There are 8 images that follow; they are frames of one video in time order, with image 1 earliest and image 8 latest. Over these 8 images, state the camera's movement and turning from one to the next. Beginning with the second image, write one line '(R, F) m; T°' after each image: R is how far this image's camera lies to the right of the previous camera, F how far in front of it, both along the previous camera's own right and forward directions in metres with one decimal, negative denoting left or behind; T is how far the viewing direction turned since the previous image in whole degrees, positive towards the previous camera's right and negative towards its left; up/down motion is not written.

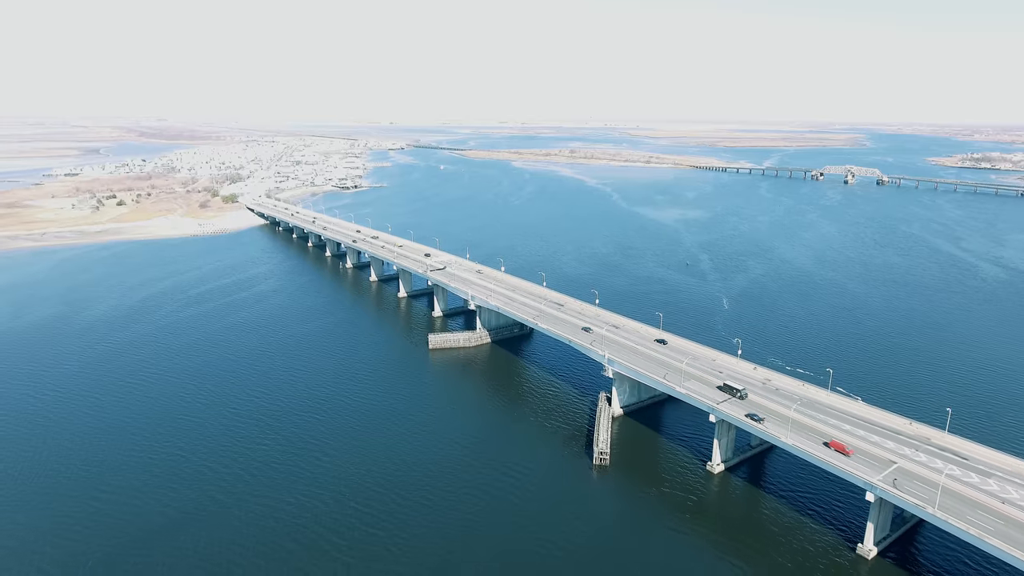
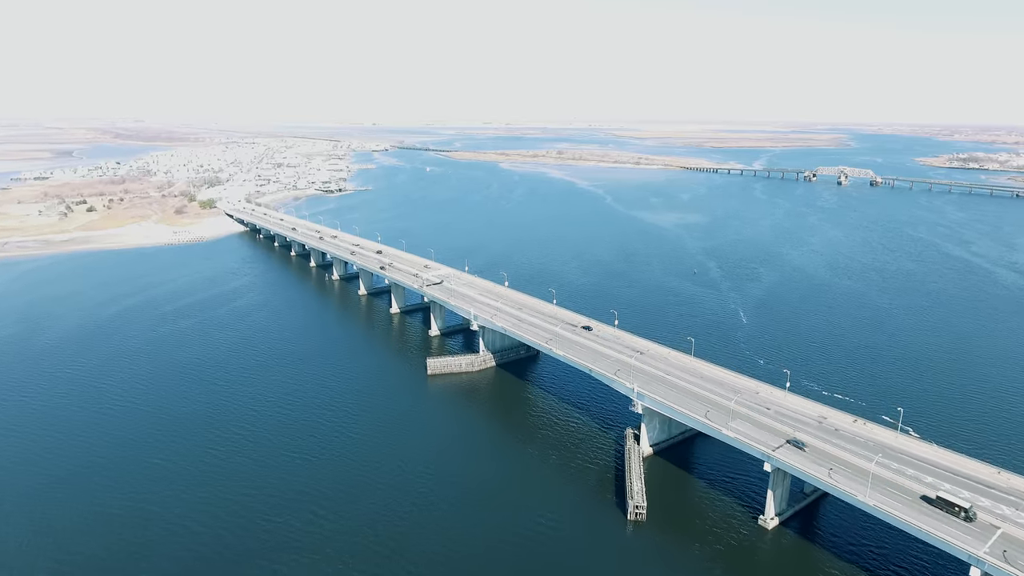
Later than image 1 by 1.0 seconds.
(-3.3, +10.0) m; +1°
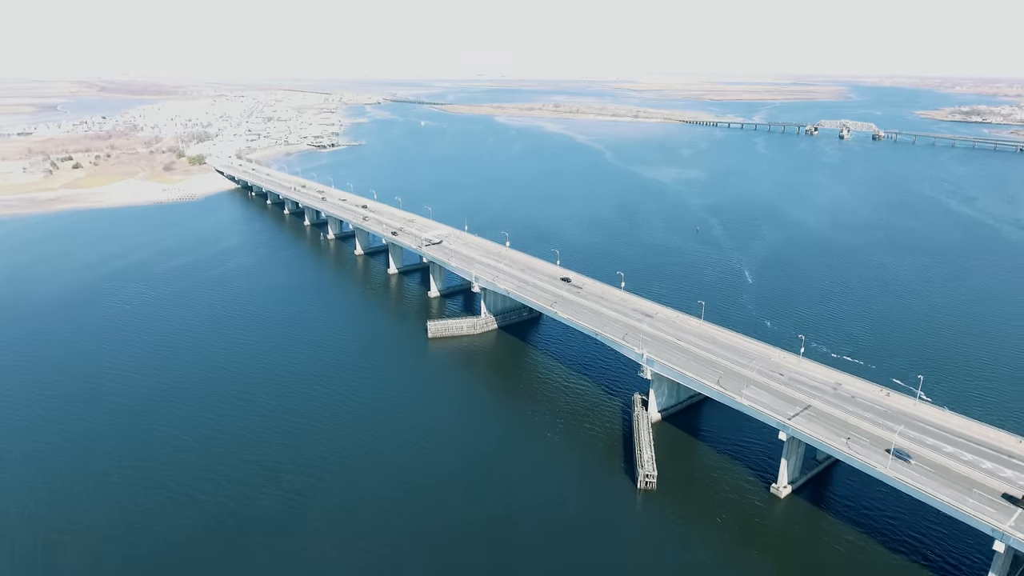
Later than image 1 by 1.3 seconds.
(-1.1, +2.8) m; 0°
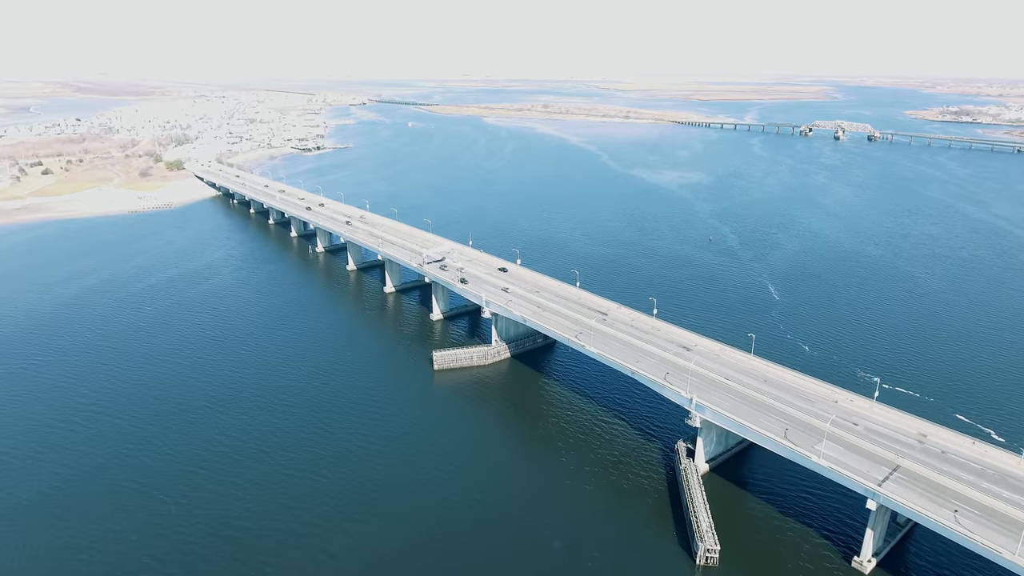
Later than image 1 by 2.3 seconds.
(-3.7, +9.5) m; +1°
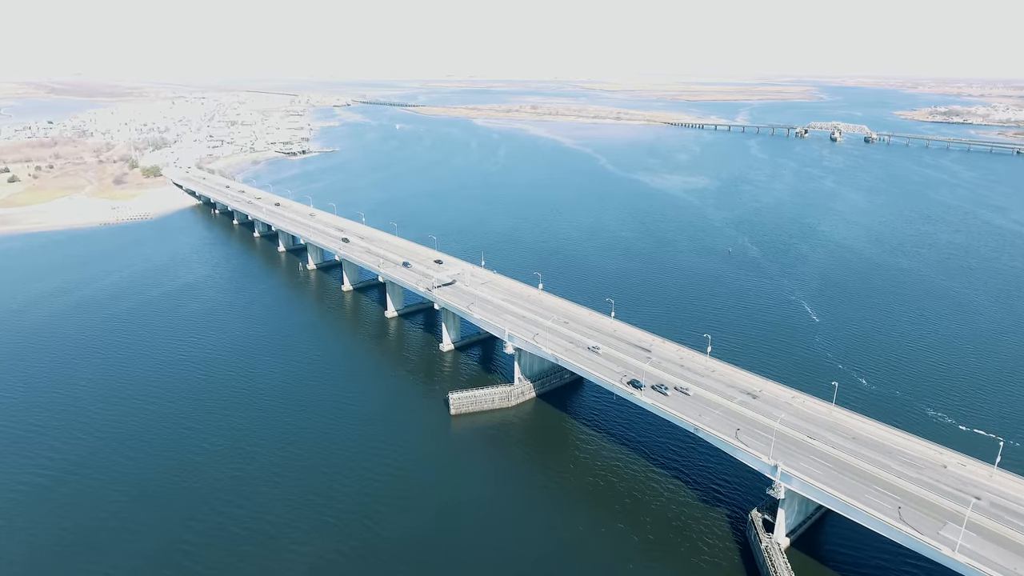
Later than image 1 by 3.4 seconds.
(-4.6, +10.2) m; +1°
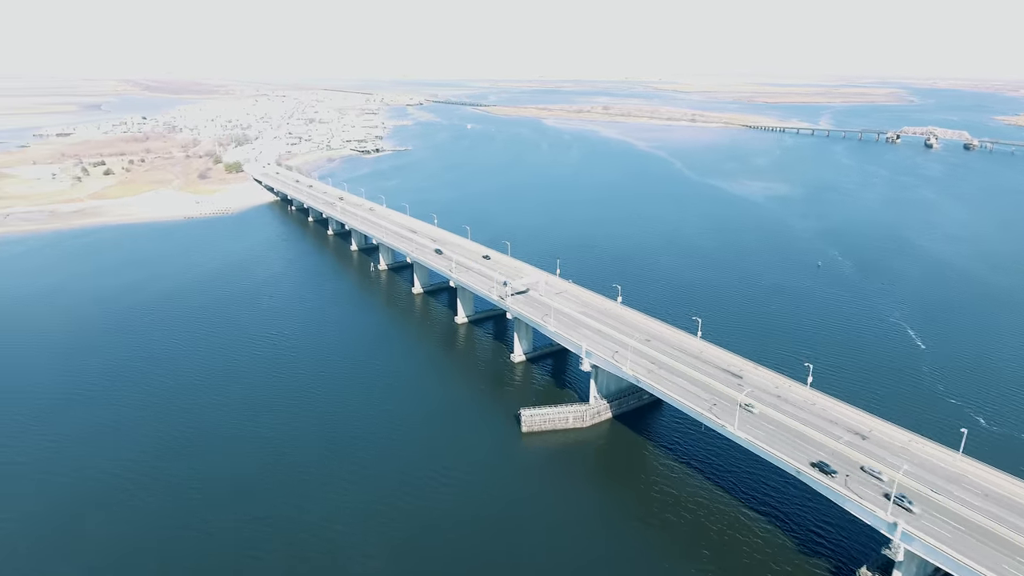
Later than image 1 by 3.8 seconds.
(-1.9, +3.5) m; -6°
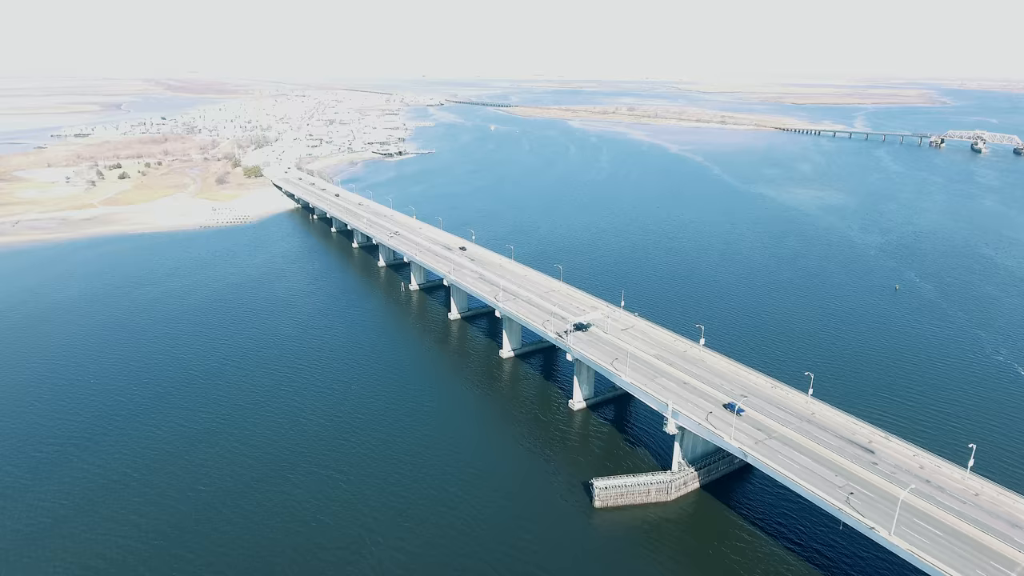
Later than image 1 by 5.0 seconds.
(-4.9, +11.3) m; -1°
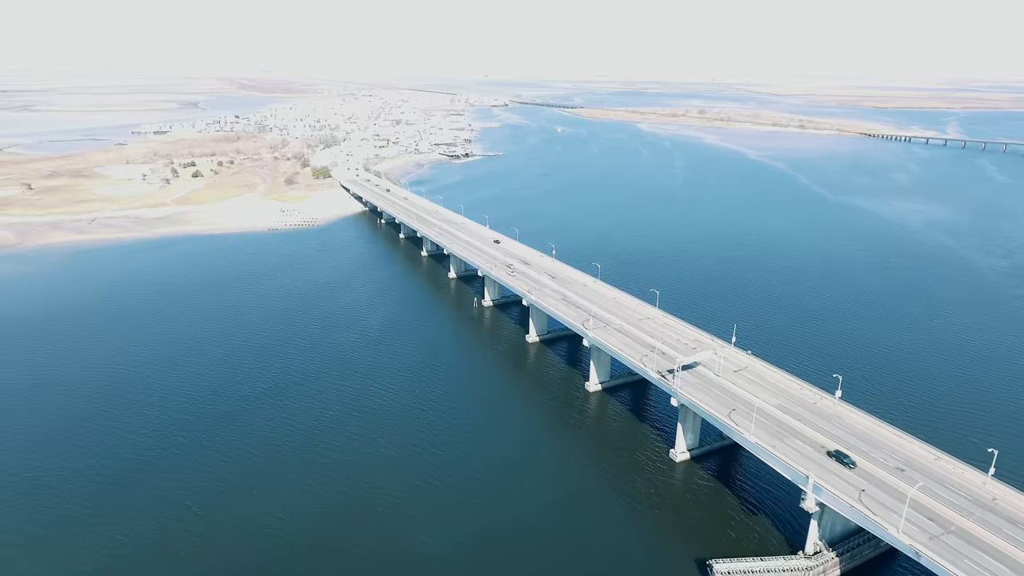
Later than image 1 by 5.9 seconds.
(-4.2, +8.1) m; -5°
